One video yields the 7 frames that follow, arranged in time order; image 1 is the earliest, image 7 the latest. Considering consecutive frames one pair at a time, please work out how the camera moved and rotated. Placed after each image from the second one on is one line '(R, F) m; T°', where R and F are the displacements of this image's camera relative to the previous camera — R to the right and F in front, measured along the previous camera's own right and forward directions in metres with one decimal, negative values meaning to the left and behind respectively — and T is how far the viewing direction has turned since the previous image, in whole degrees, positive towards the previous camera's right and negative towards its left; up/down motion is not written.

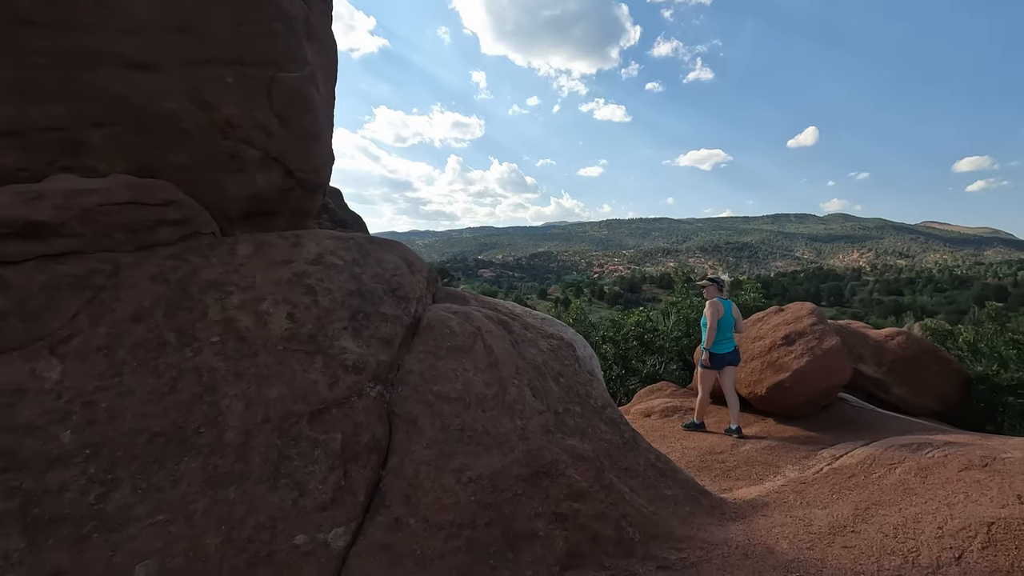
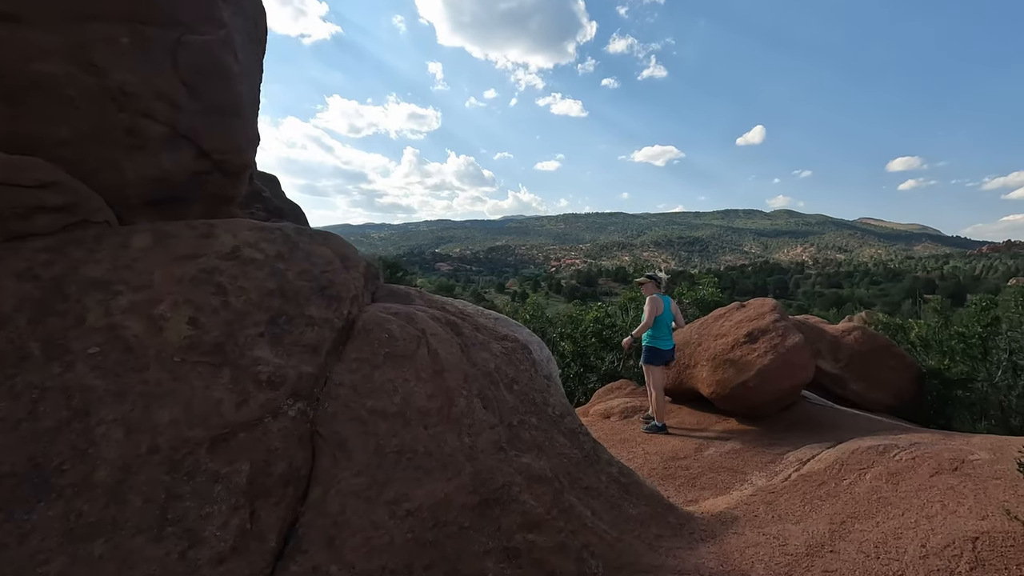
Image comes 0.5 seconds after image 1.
(+0.1, +0.4) m; +5°
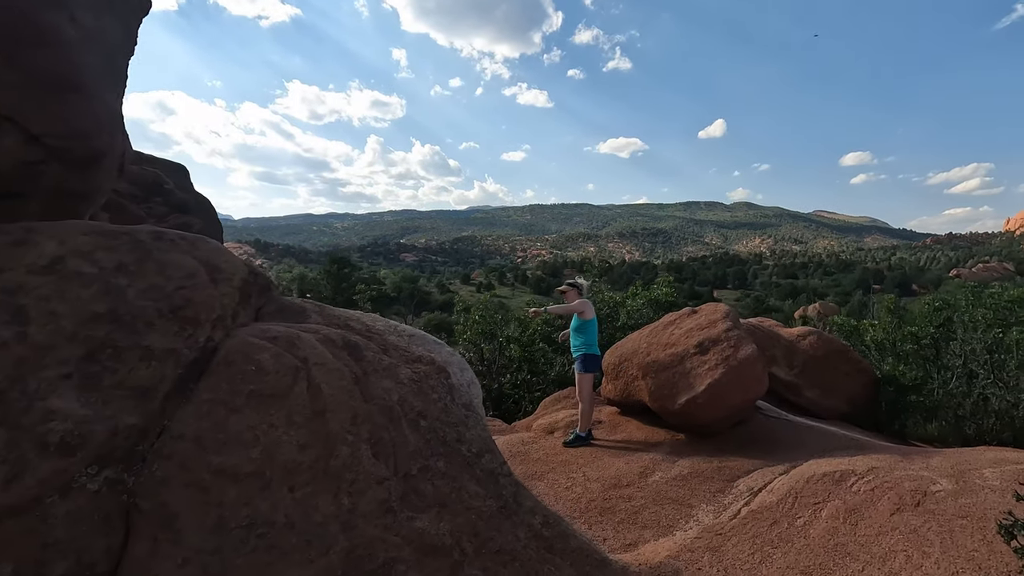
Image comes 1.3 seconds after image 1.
(+0.3, +0.6) m; +4°
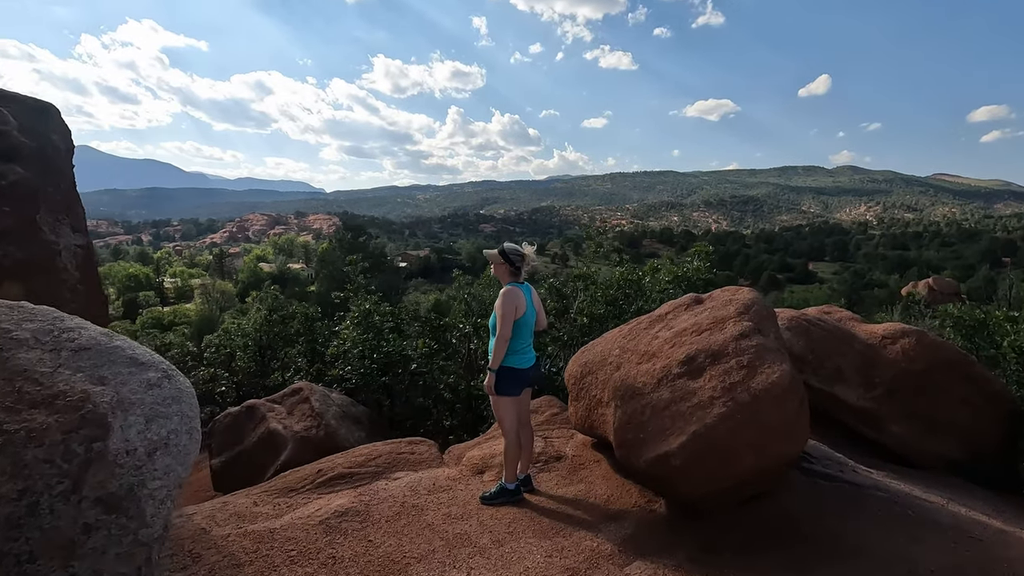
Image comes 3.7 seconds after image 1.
(+1.2, +2.0) m; -8°
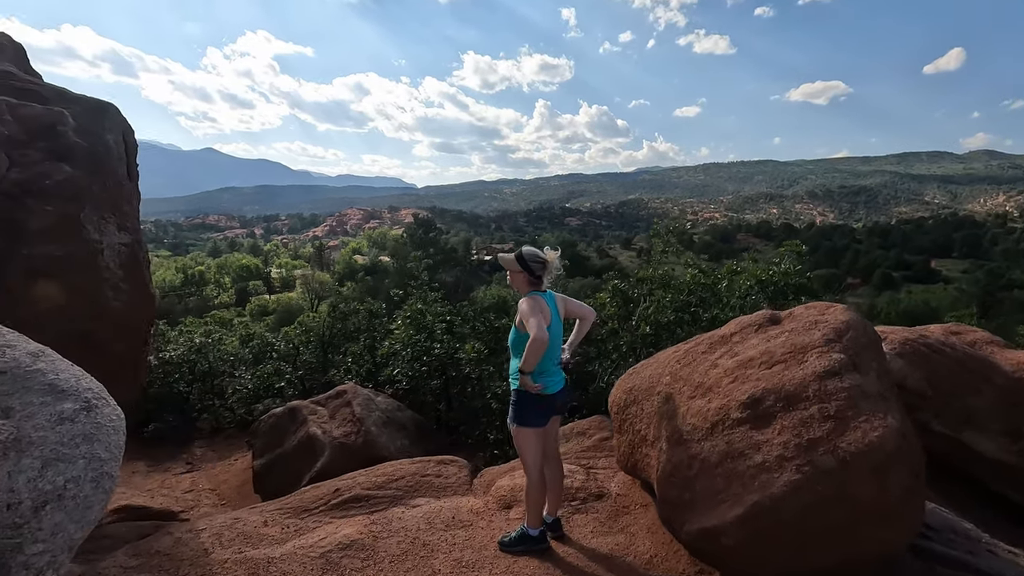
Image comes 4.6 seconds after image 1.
(+0.3, +0.6) m; -9°
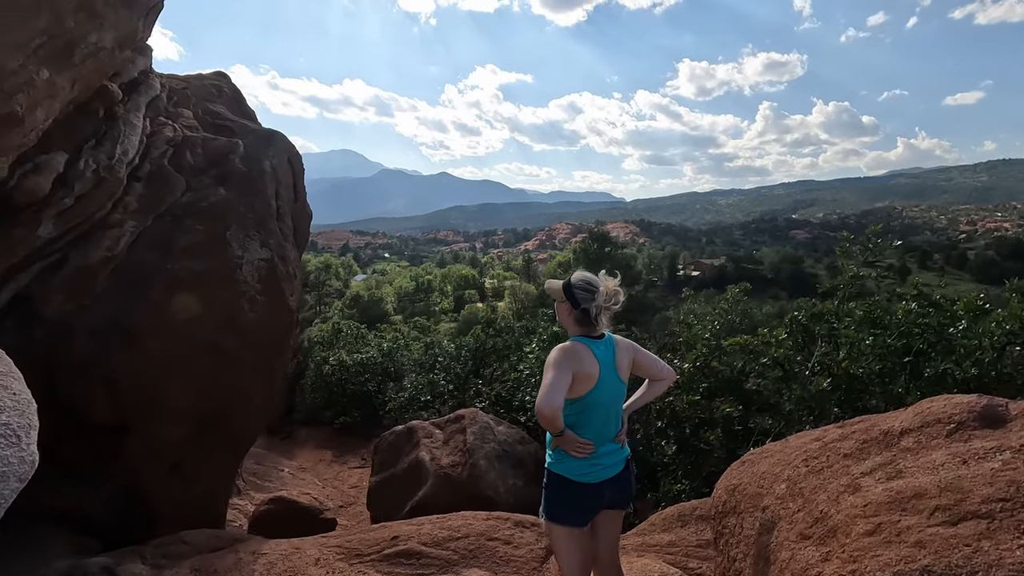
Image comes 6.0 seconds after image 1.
(+0.7, +0.9) m; -22°
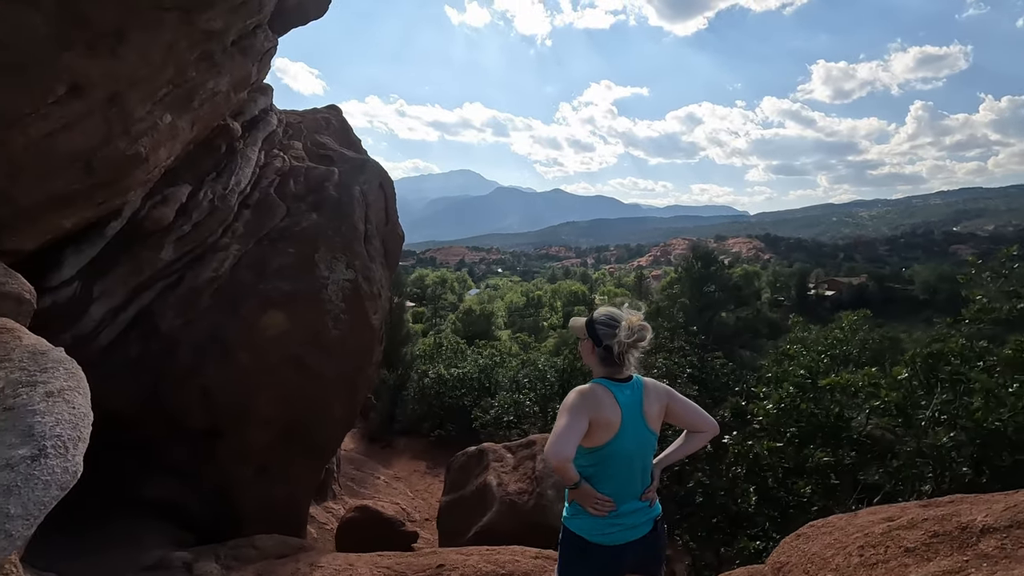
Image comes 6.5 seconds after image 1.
(+0.4, +0.2) m; -12°
